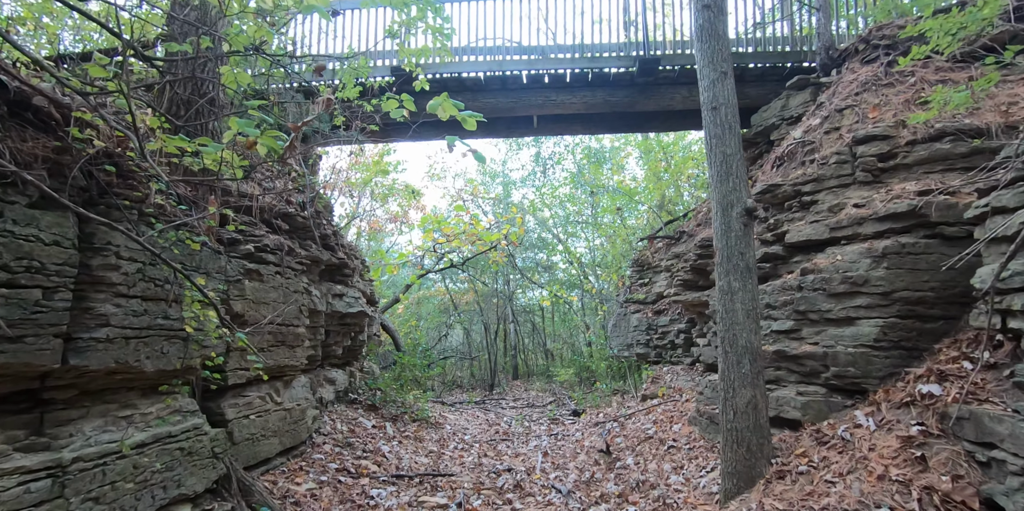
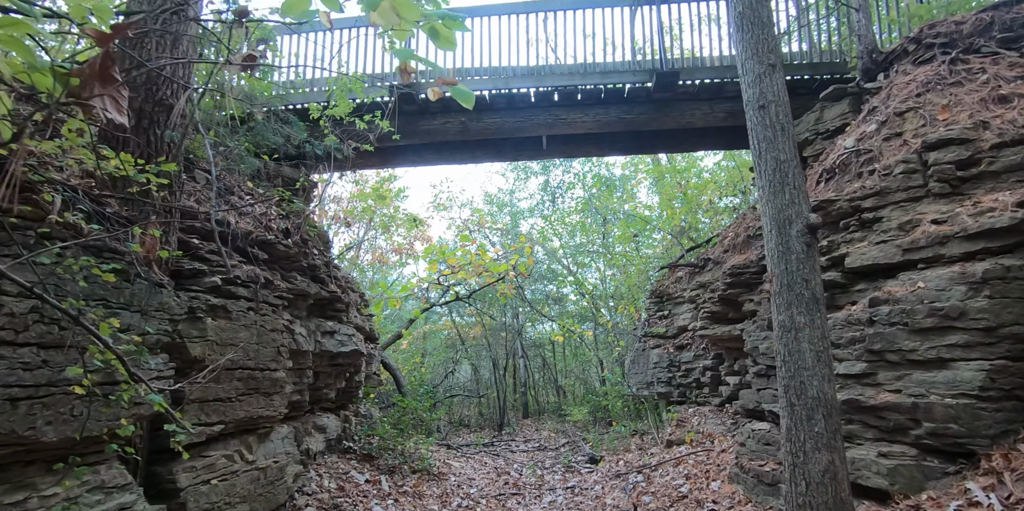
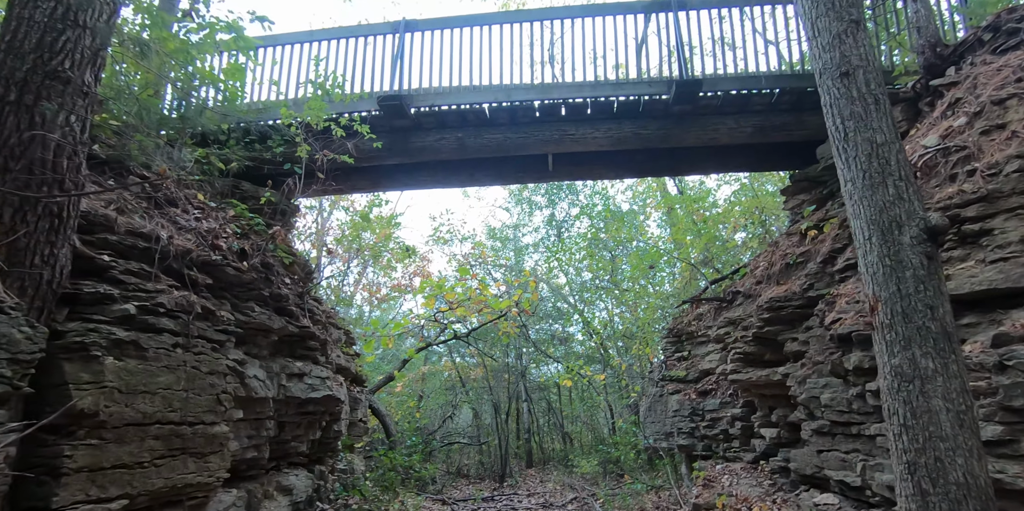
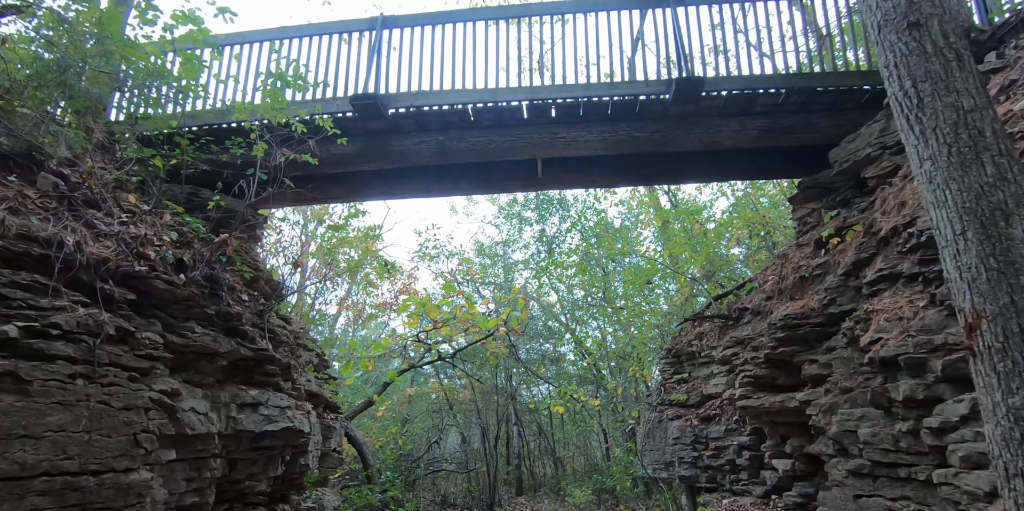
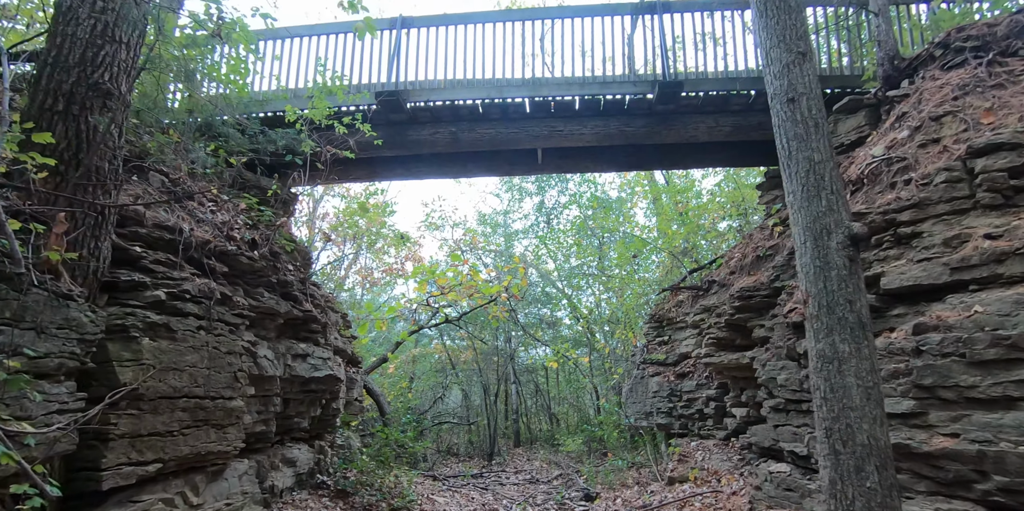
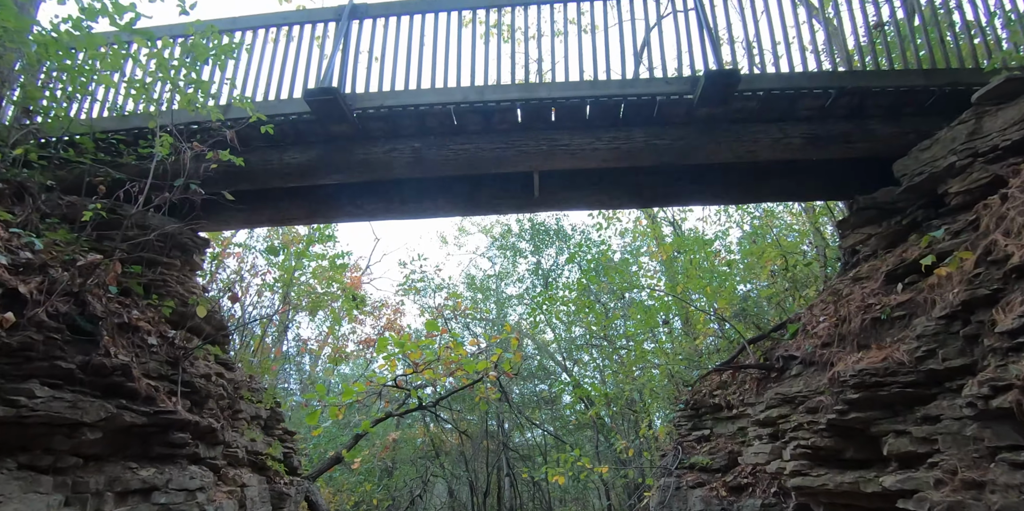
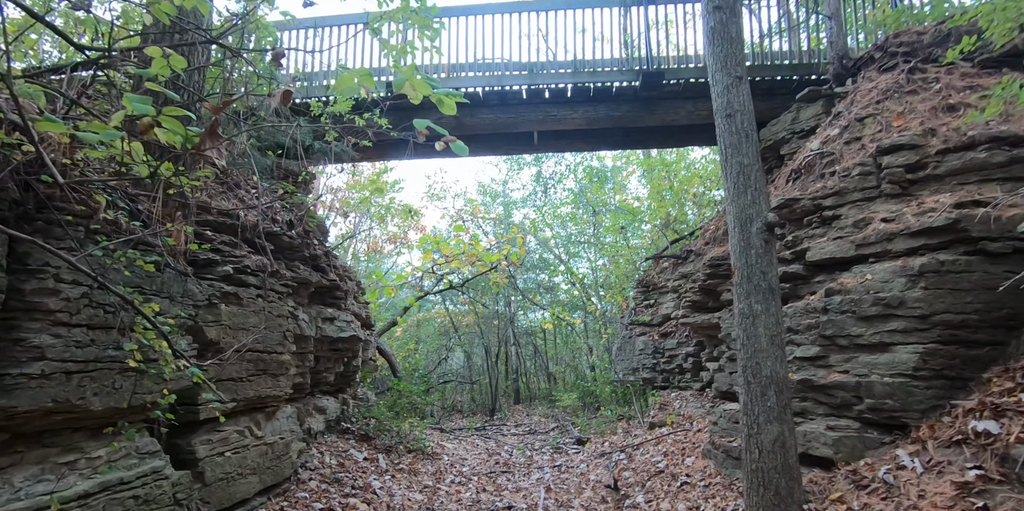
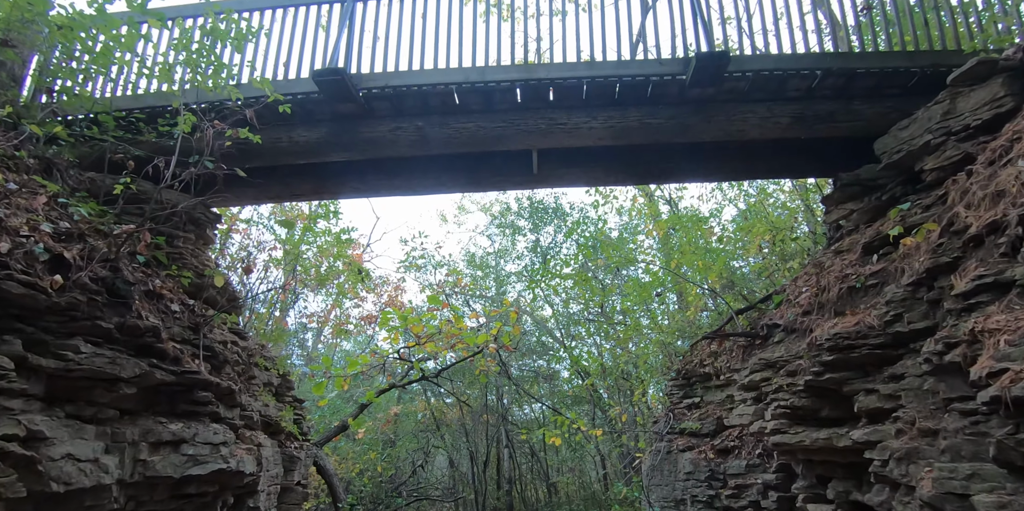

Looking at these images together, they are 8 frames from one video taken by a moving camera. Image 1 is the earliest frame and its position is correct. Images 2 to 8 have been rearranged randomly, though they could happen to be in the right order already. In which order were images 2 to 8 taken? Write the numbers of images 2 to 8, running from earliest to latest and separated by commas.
7, 2, 5, 3, 4, 8, 6
